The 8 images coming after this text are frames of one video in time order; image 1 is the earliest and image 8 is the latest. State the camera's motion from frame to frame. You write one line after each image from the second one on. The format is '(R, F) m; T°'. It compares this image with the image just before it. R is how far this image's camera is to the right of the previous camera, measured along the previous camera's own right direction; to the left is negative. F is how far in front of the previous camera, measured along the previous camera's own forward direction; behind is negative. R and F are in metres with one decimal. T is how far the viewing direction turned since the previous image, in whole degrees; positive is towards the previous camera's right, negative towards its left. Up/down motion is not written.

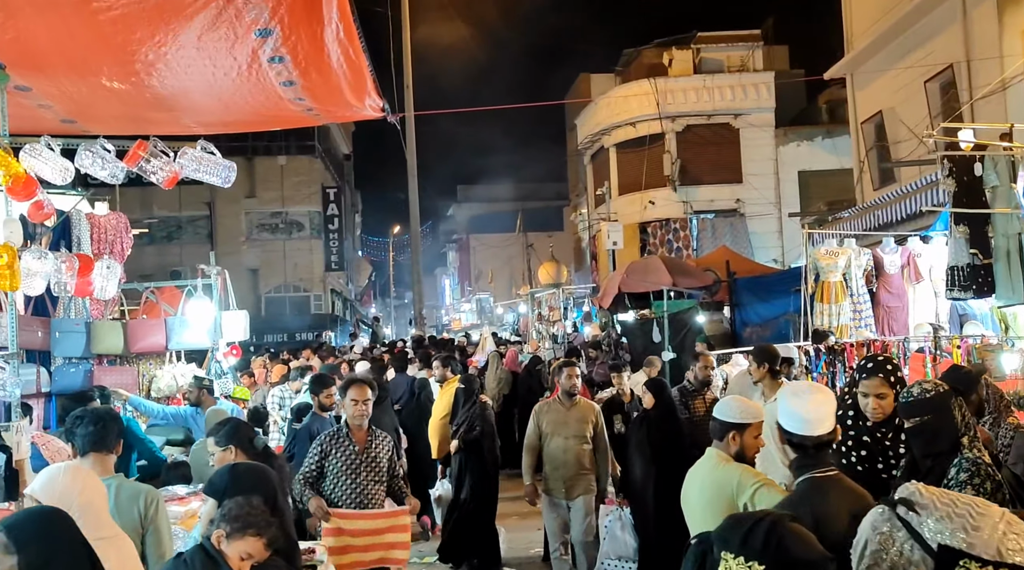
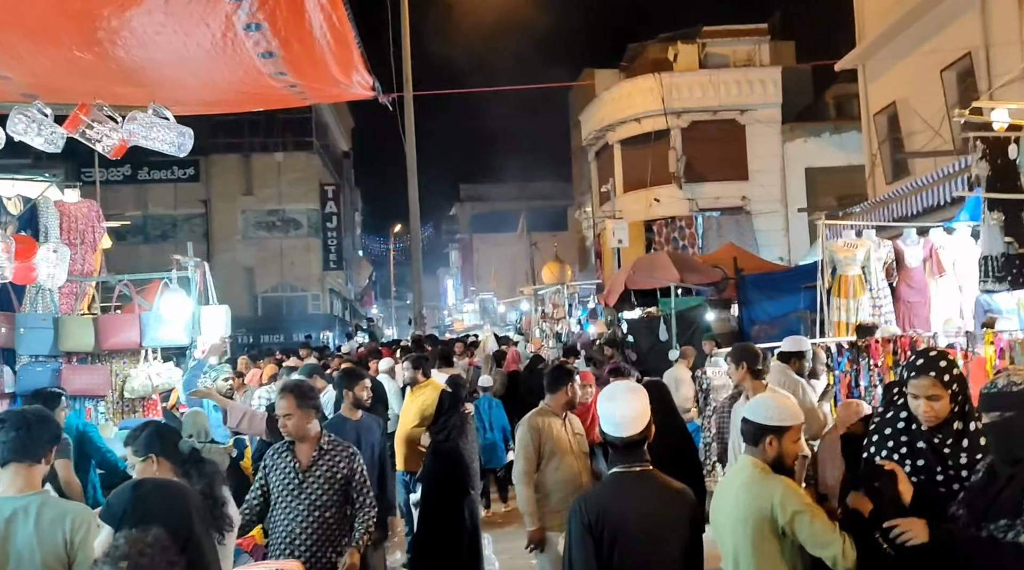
(0.0, +0.5) m; 0°
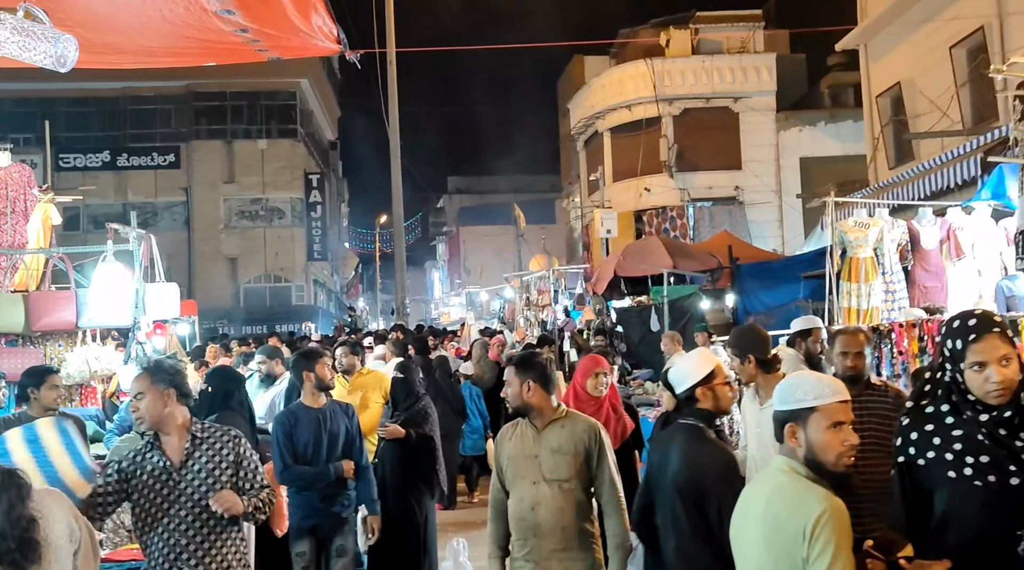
(+0.1, +0.7) m; +1°
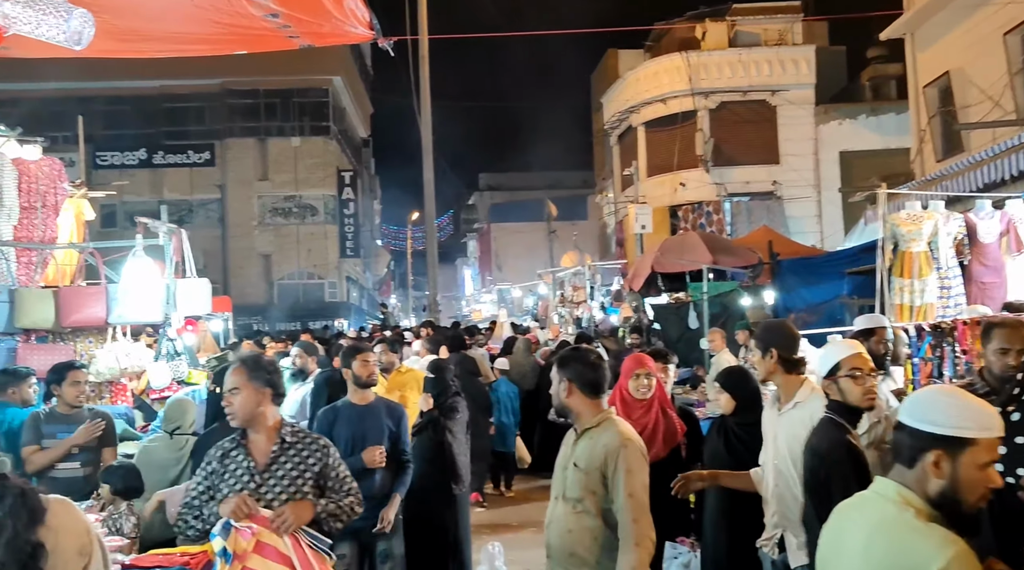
(-0.1, +0.2) m; -2°
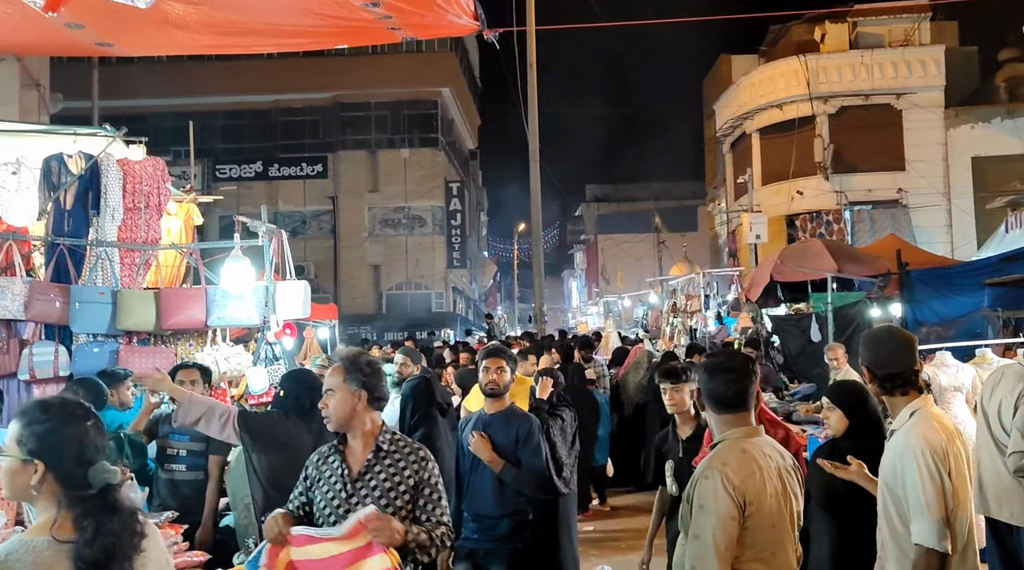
(0.0, +0.4) m; -6°
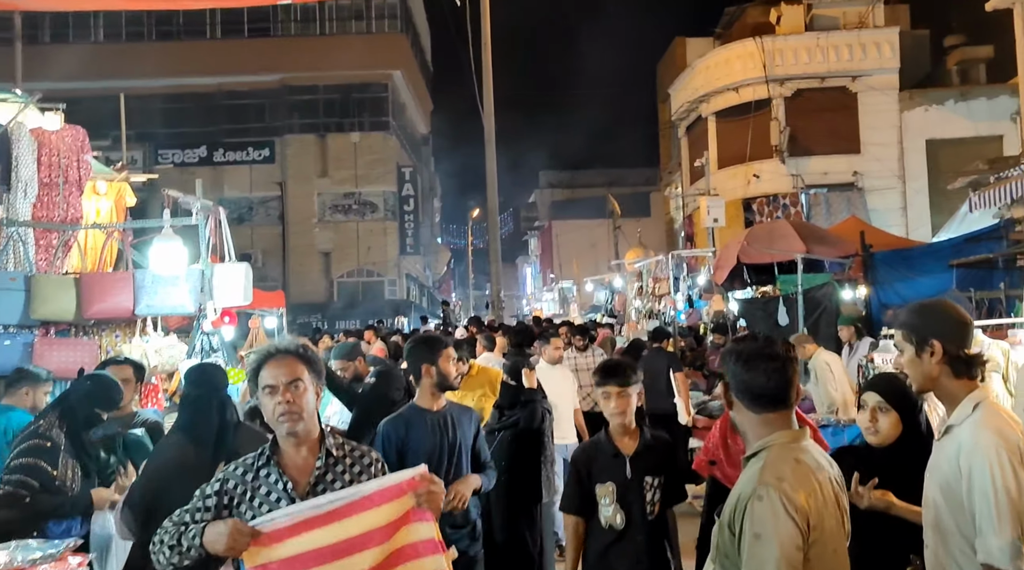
(-0.1, +0.5) m; +3°
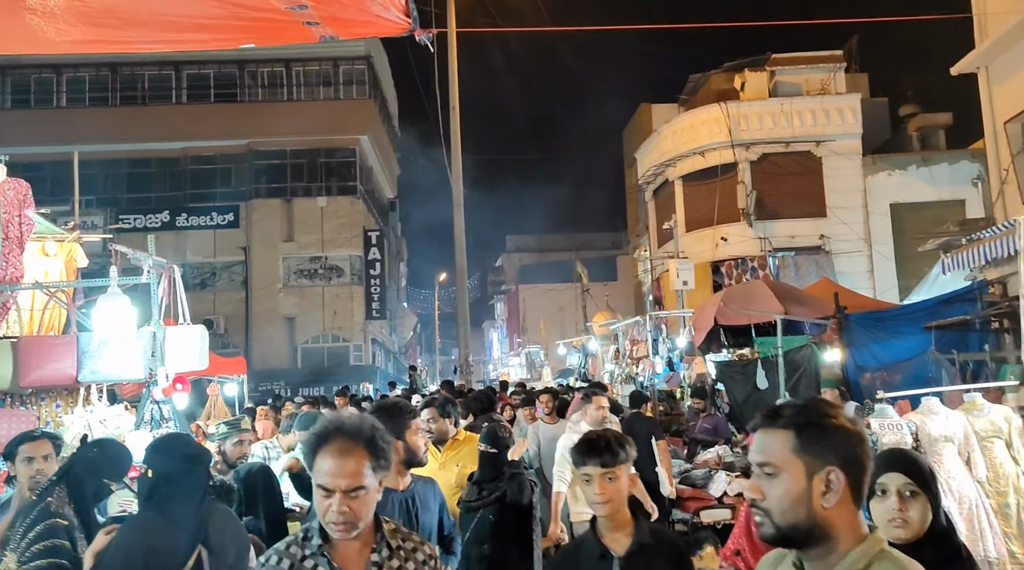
(0.0, +0.3) m; +2°
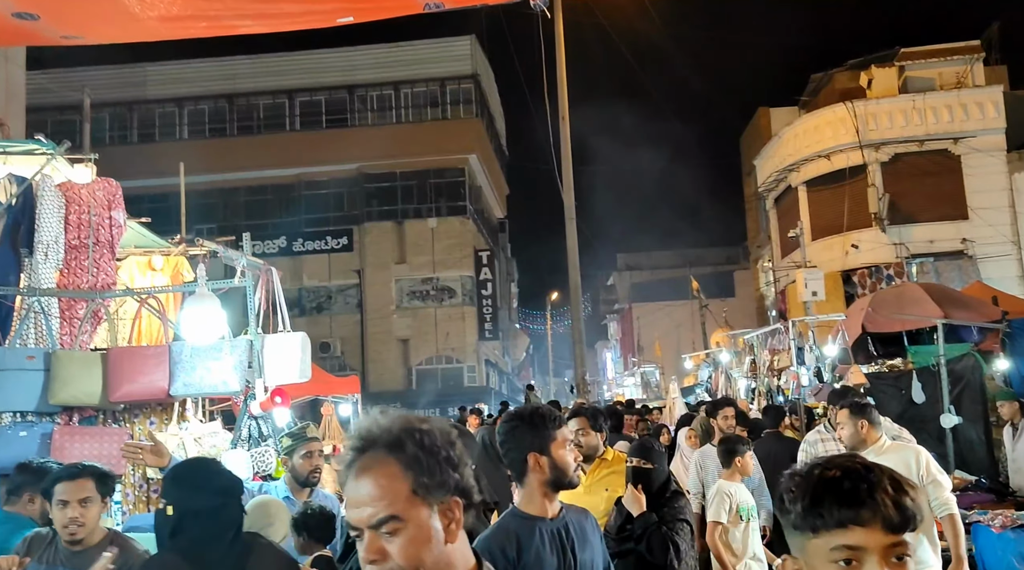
(-0.2, +0.8) m; -6°
